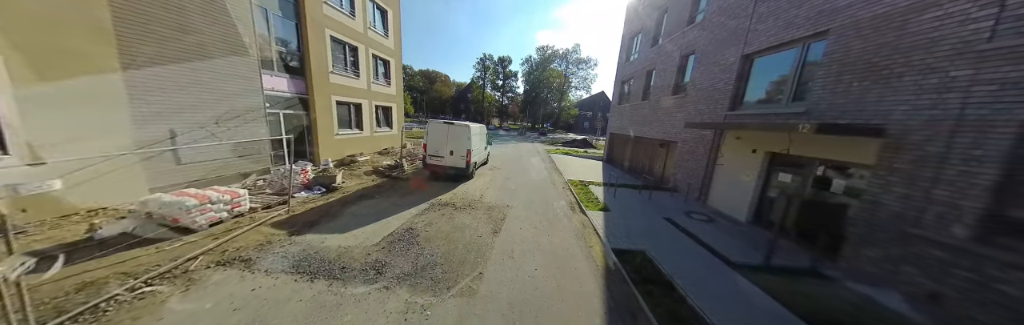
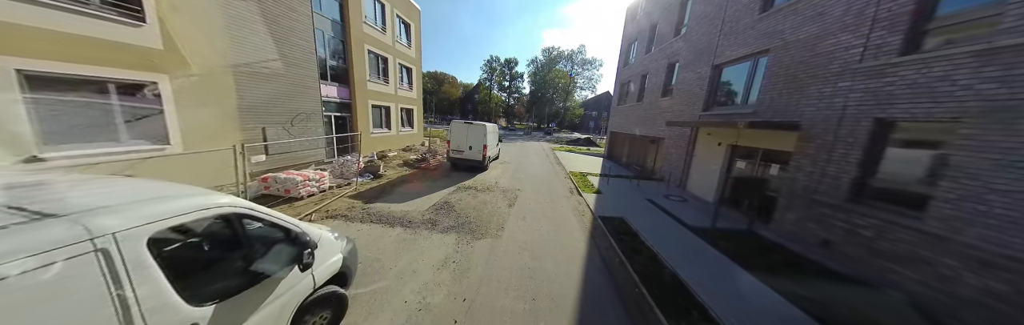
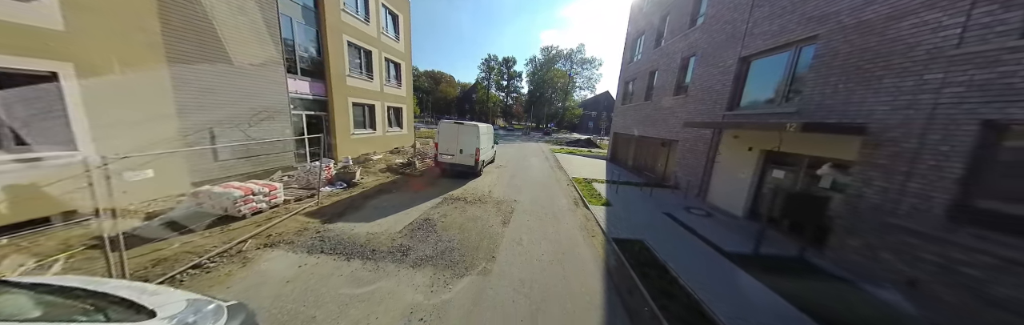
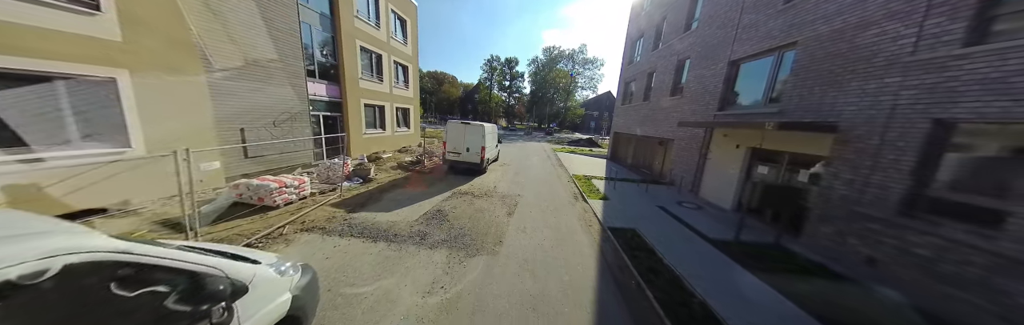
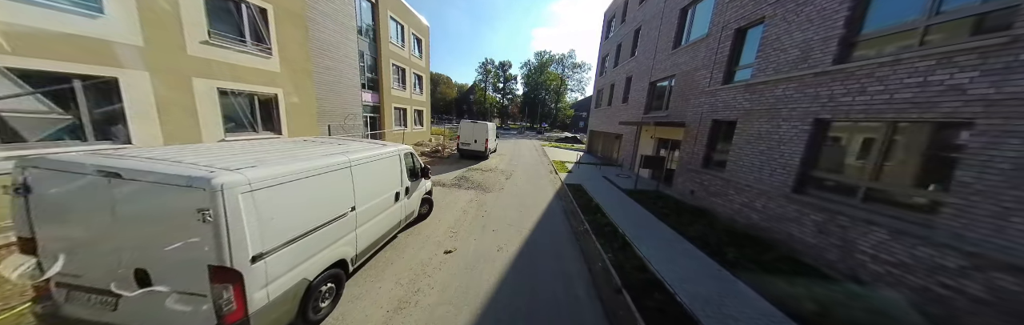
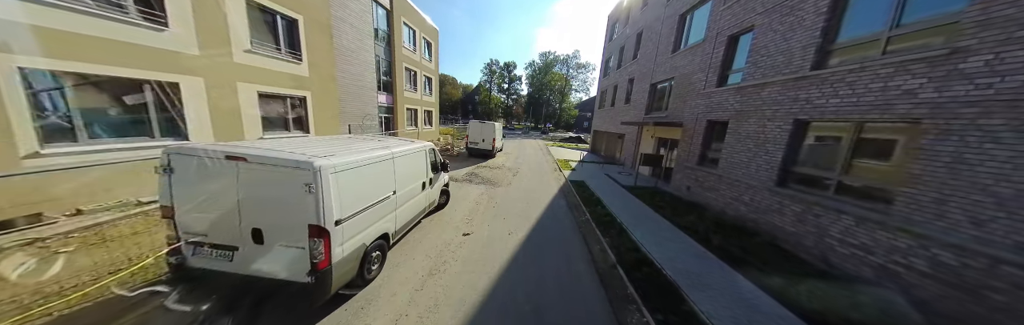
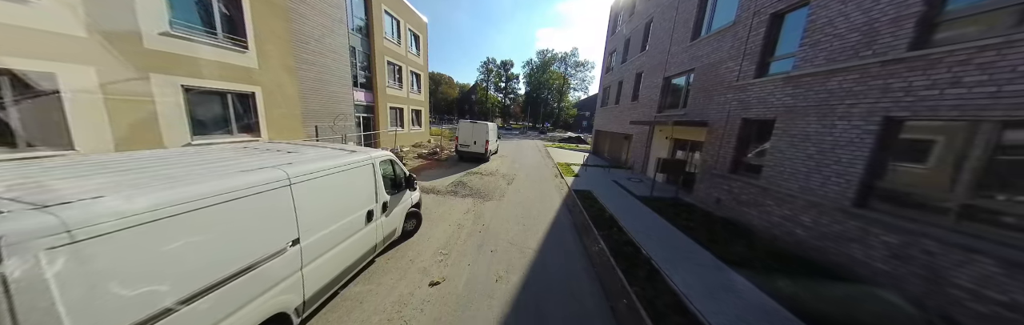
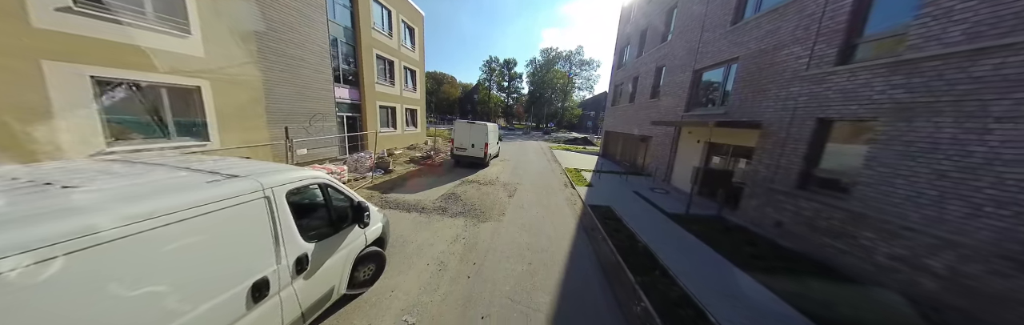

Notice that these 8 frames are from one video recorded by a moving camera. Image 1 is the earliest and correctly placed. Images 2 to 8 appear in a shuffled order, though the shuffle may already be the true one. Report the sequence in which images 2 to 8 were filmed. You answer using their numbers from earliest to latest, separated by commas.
3, 4, 2, 8, 7, 5, 6
